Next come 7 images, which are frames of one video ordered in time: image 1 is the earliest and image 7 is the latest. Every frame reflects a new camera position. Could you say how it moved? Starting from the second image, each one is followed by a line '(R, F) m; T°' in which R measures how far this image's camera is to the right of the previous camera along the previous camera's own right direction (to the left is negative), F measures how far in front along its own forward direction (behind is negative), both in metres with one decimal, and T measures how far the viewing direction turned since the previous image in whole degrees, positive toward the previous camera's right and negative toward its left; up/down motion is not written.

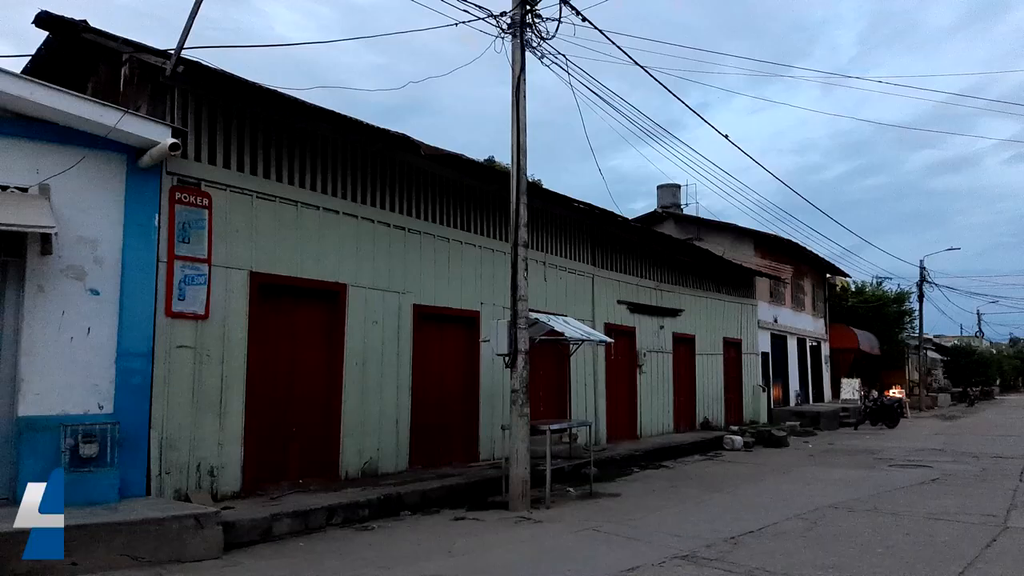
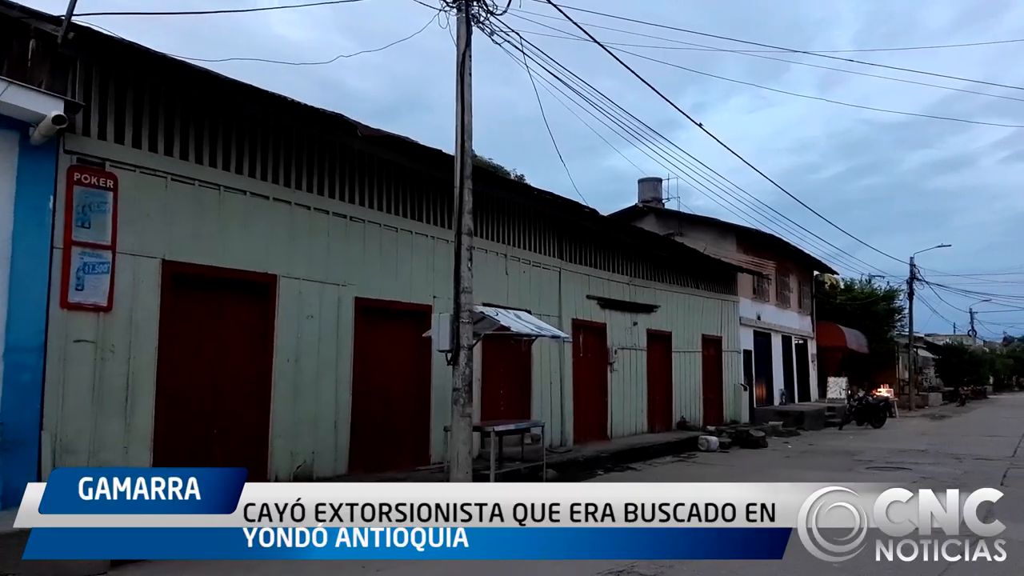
(+0.6, +0.7) m; 0°
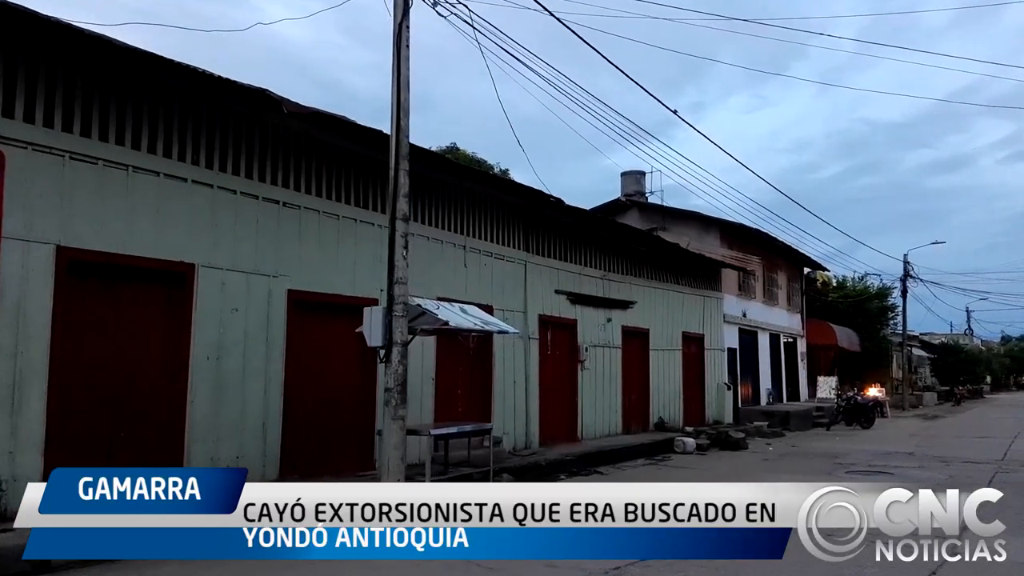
(+0.6, +0.7) m; 0°
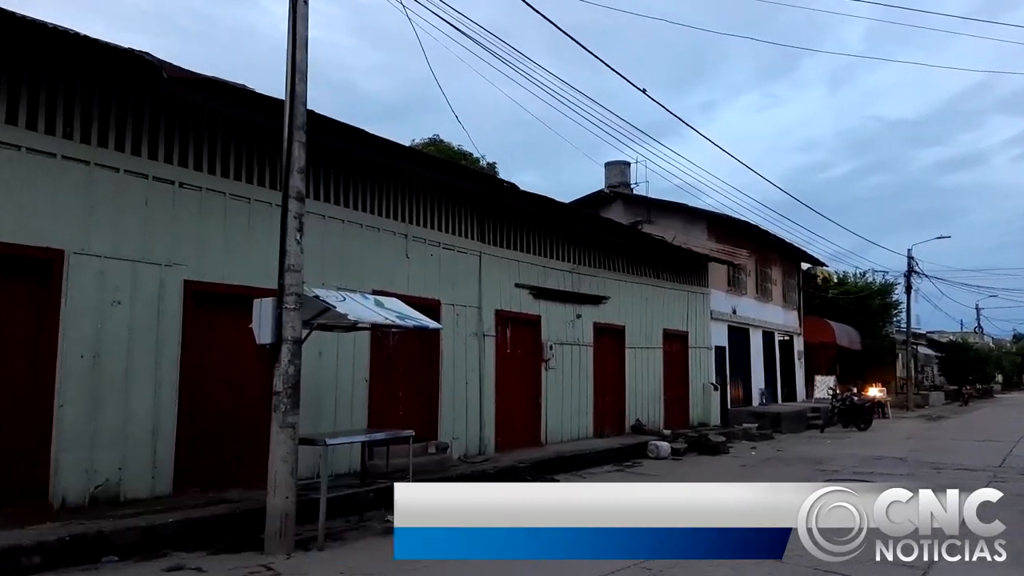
(+0.9, +1.0) m; -1°
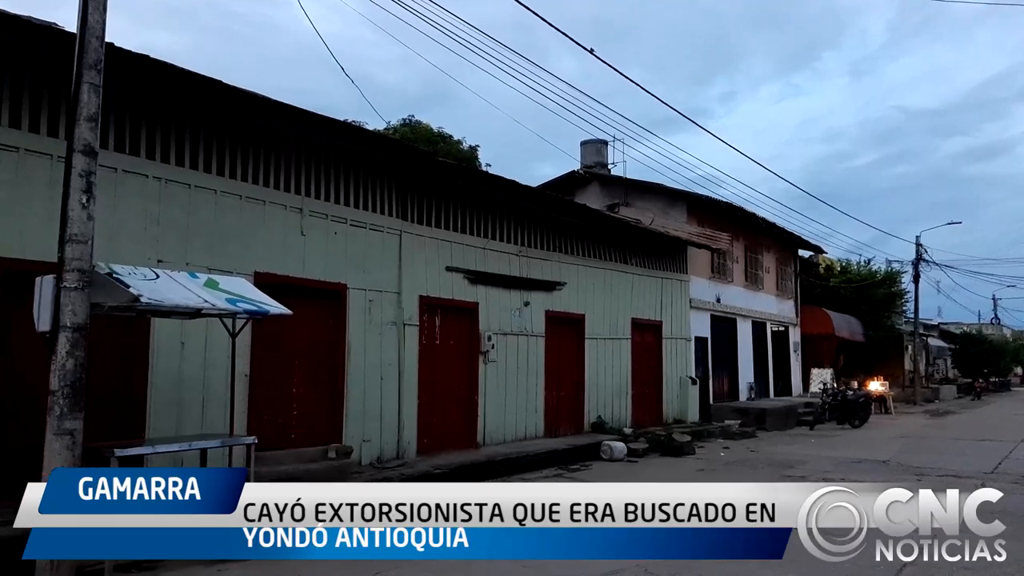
(+1.3, +1.4) m; -1°
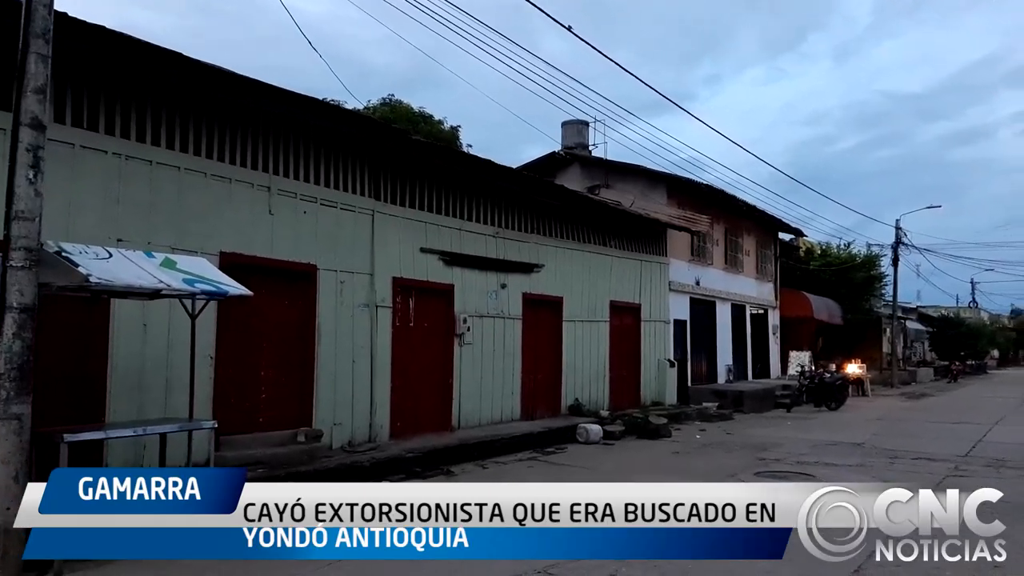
(+0.1, +0.2) m; +1°
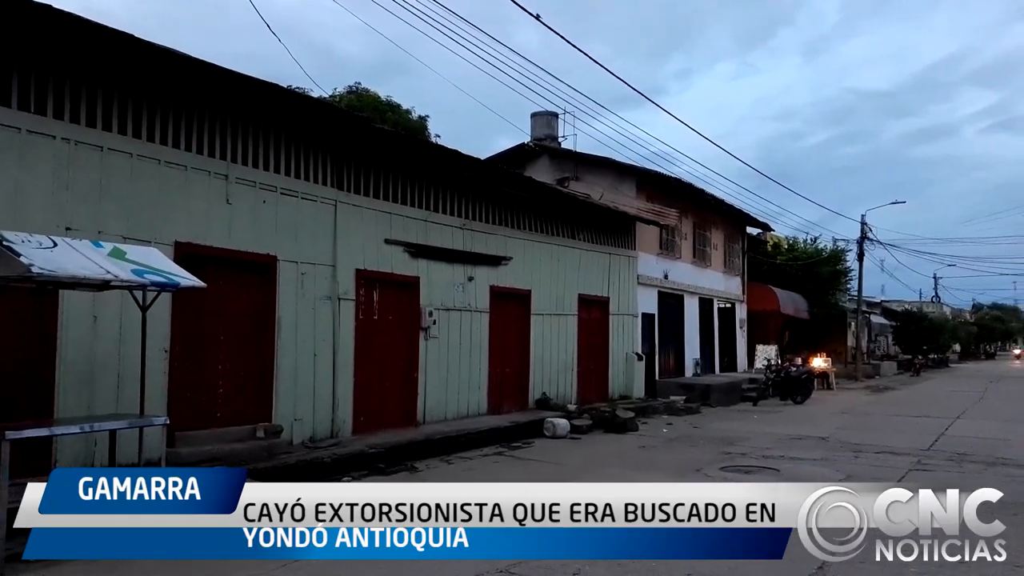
(+0.1, +0.1) m; +2°
